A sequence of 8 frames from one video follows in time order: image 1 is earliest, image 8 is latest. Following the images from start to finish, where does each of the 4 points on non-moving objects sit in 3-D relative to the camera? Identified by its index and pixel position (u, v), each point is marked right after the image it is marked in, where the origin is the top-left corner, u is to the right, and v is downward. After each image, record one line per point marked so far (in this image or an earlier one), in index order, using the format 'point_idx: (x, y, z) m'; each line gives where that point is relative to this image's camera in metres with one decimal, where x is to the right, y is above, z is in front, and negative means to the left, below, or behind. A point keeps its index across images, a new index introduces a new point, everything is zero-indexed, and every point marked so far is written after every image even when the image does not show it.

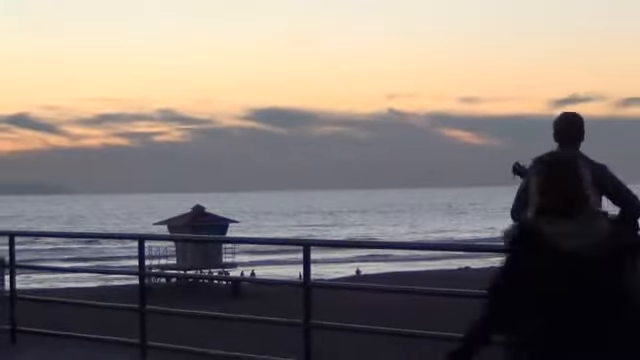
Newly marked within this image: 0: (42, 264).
0: (-1.8, -0.5, +7.5) m
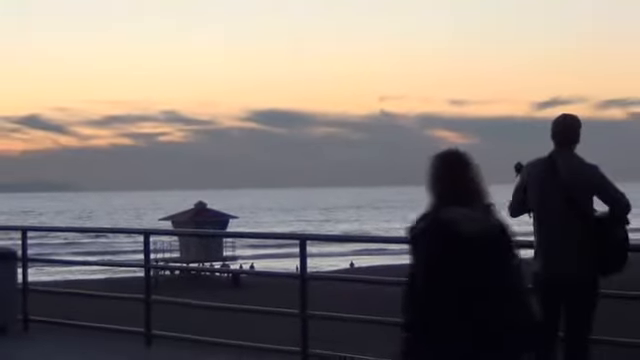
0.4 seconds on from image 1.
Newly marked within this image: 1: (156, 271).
0: (-1.8, -0.5, +8.0) m
1: (-1.1, -0.6, +8.0) m
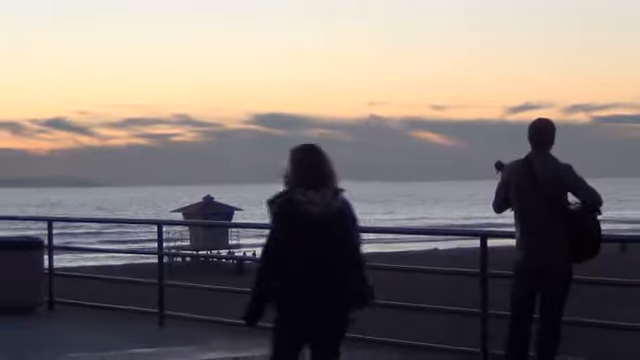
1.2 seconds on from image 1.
0: (-1.8, -0.5, +8.9) m
1: (-1.1, -0.6, +8.9) m
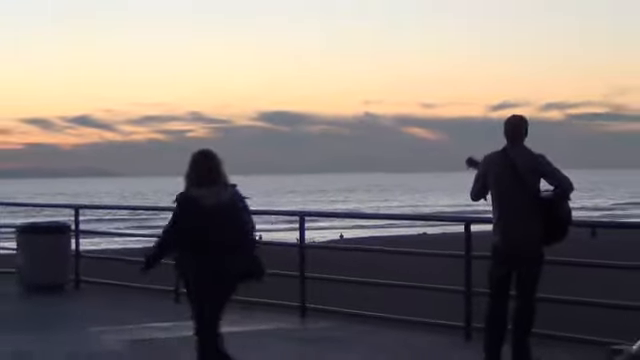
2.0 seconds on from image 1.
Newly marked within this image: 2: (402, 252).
0: (-1.8, -0.4, +9.9) m
1: (-1.1, -0.5, +9.9) m
2: (+0.7, -0.6, +9.6) m
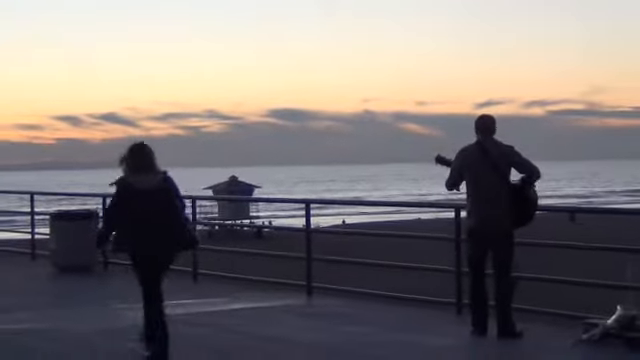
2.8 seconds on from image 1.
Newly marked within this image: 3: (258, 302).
0: (-1.8, -0.3, +10.9) m
1: (-1.1, -0.4, +10.9) m
2: (+0.7, -0.5, +10.6) m
3: (-0.6, -1.2, +11.1) m
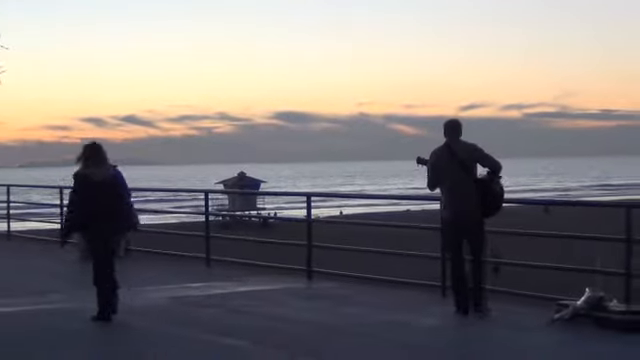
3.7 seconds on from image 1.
0: (-1.8, -0.3, +12.2) m
1: (-1.1, -0.4, +12.2) m
2: (+0.7, -0.5, +11.9) m
3: (-0.6, -1.1, +12.4) m
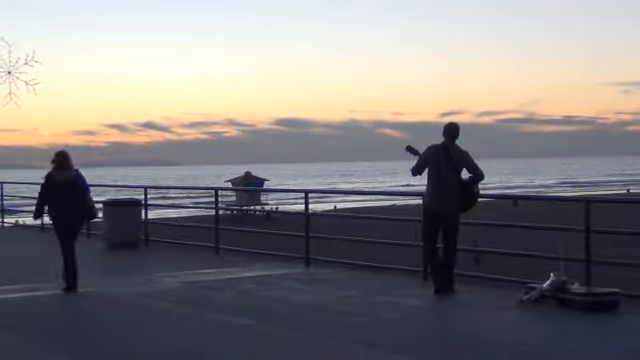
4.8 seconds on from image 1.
0: (-1.8, -0.3, +13.8) m
1: (-1.1, -0.4, +13.8) m
2: (+0.7, -0.4, +13.5) m
3: (-0.6, -1.1, +14.0) m
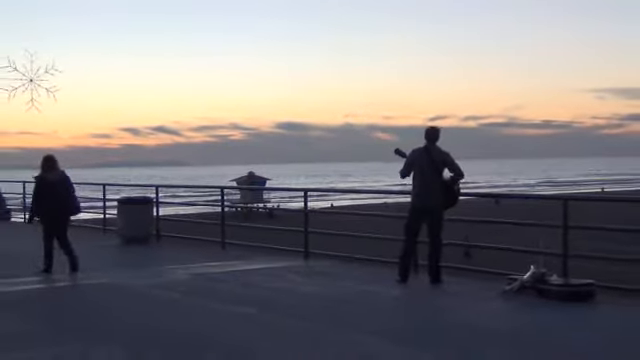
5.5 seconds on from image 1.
0: (-1.9, -0.3, +15.0) m
1: (-1.2, -0.4, +15.0) m
2: (+0.6, -0.4, +14.6) m
3: (-0.7, -1.1, +15.2) m
